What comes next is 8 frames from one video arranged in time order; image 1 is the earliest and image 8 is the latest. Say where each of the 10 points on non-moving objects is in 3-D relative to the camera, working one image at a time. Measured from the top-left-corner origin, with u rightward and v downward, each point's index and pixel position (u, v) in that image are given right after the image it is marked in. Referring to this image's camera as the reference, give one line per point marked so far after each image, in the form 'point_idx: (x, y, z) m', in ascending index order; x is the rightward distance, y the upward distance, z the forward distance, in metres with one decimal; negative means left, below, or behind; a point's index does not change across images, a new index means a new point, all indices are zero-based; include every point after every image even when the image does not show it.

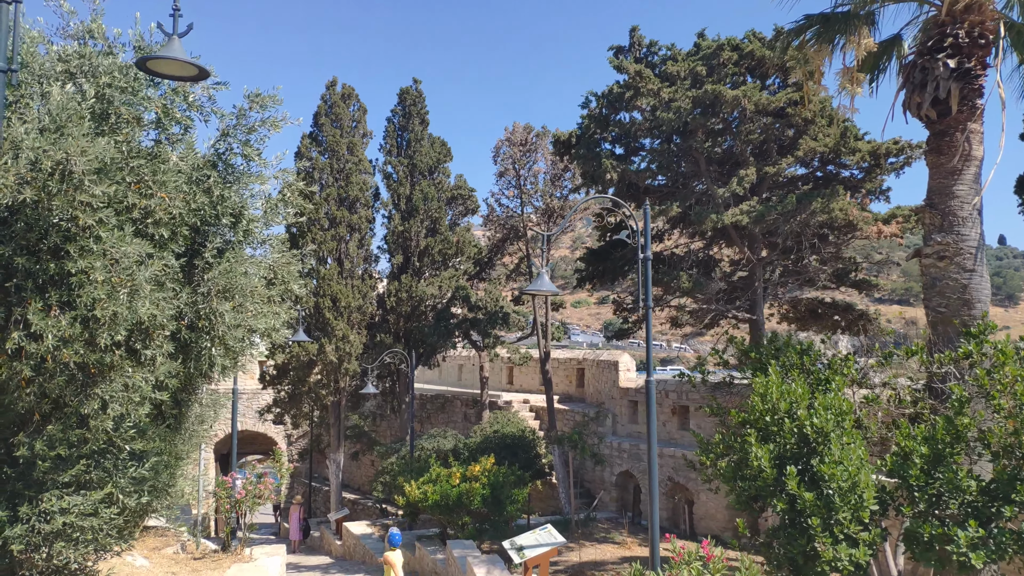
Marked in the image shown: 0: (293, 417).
0: (-4.7, -2.7, +16.2) m
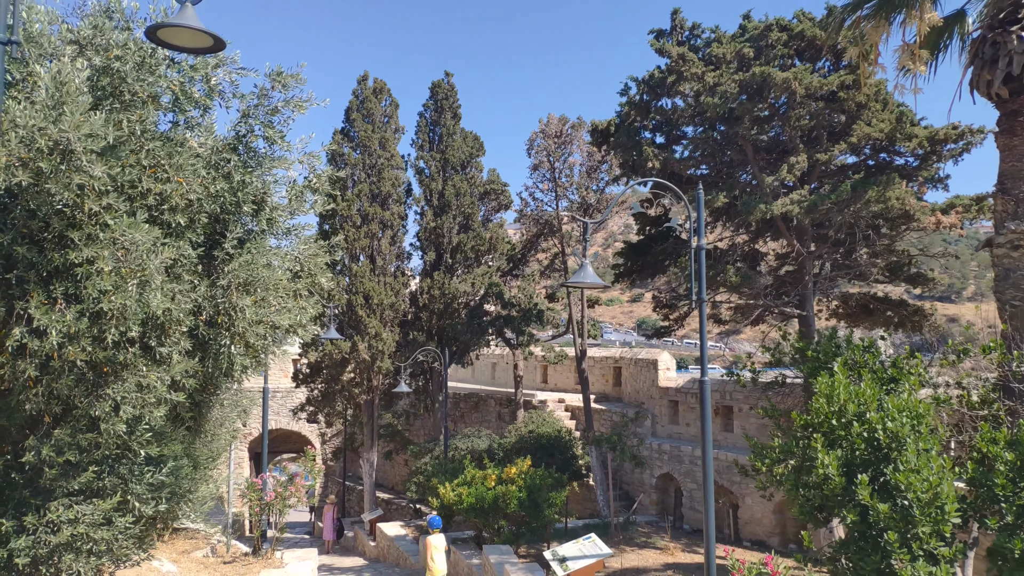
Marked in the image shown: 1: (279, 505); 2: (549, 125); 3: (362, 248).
0: (-3.9, -2.7, +16.0) m
1: (-2.8, -2.7, +9.1) m
2: (+0.7, +2.9, +13.6) m
3: (-3.1, +0.8, +15.6) m
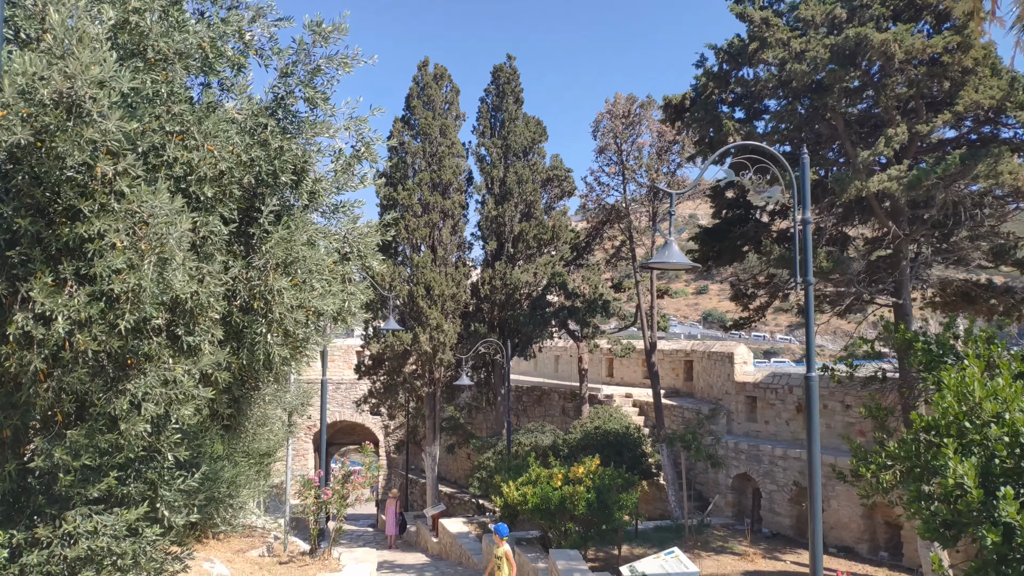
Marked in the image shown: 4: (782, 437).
0: (-2.6, -2.5, +15.7) m
1: (-2.0, -2.5, +8.7) m
2: (+1.8, +3.1, +12.9) m
3: (-1.8, +1.0, +15.3) m
4: (+4.5, -2.5, +12.6) m
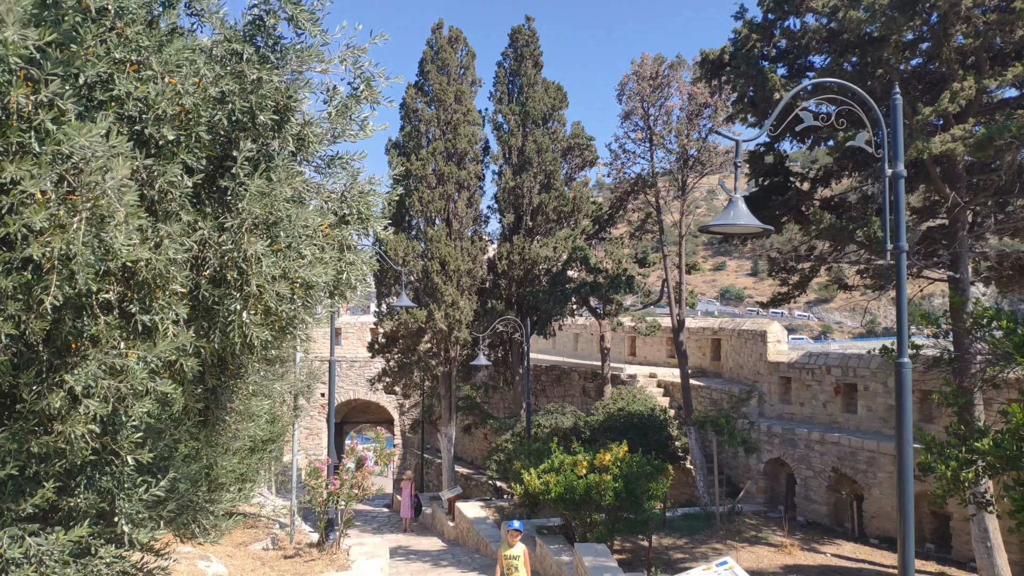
0: (-2.2, -2.0, +15.1) m
1: (-1.8, -2.3, +8.2) m
2: (+2.1, +3.5, +12.1) m
3: (-1.4, +1.5, +14.6) m
4: (+4.8, -2.1, +11.9) m
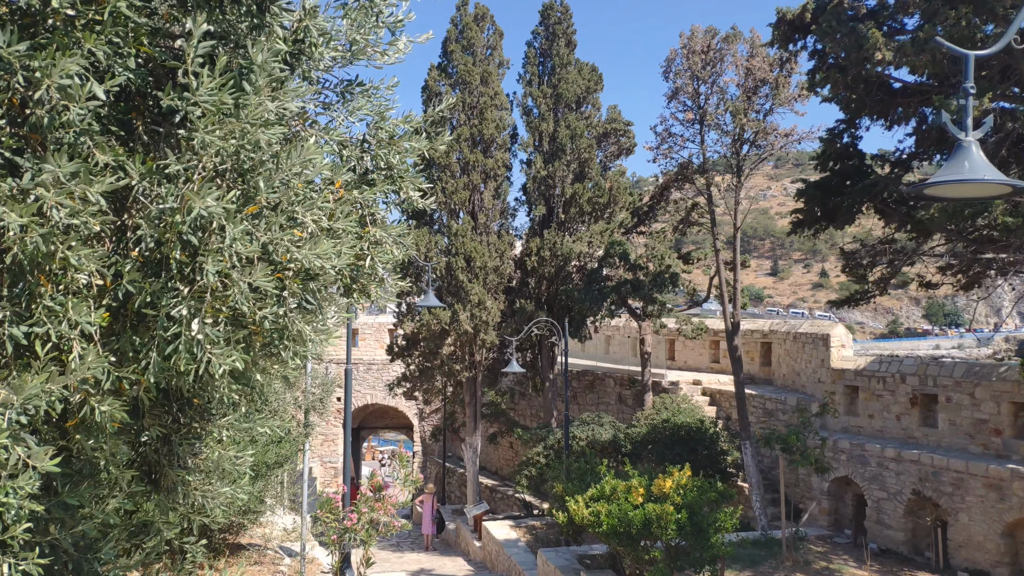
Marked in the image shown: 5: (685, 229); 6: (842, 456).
0: (-1.6, -2.0, +14.0) m
1: (-1.4, -2.2, +7.0) m
2: (+2.6, +3.6, +10.9) m
3: (-0.9, +1.5, +13.4) m
4: (+5.3, -2.1, +10.6) m
5: (+2.8, +1.0, +12.3) m
6: (+4.7, -2.4, +10.7) m
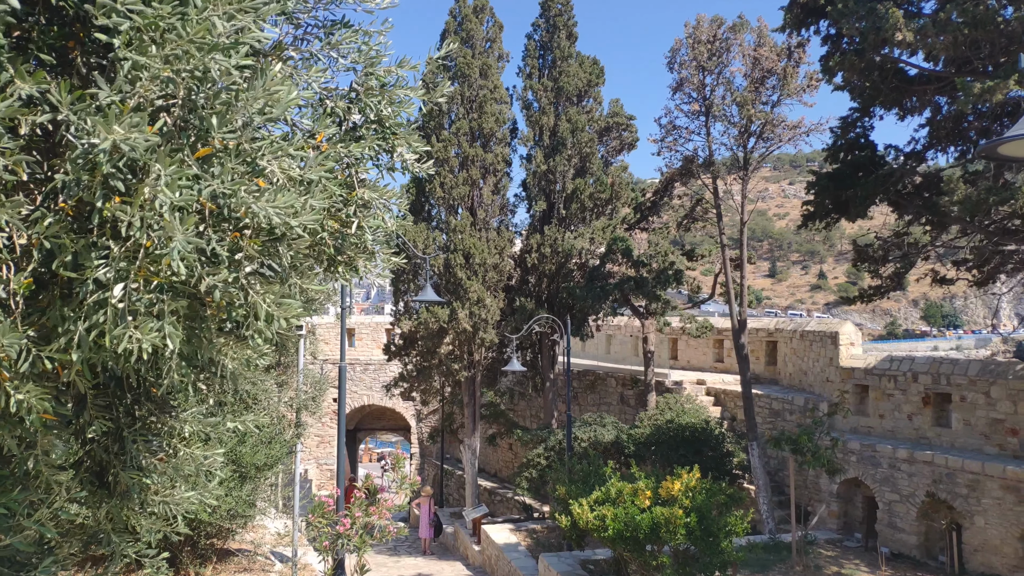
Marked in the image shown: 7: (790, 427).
0: (-1.6, -1.9, +13.6) m
1: (-1.4, -2.2, +6.7) m
2: (+2.6, +3.6, +10.6) m
3: (-0.9, +1.6, +13.1) m
4: (+5.3, -2.0, +10.3) m
5: (+2.8, +1.0, +12.0) m
6: (+4.7, -2.3, +10.4) m
7: (+4.2, -2.1, +11.4) m
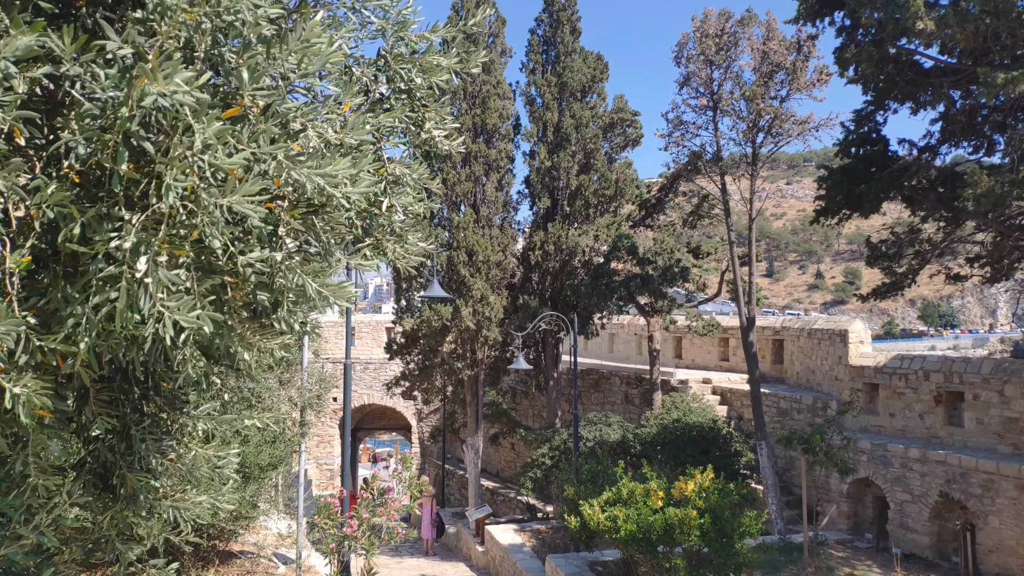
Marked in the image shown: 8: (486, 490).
0: (-1.6, -1.9, +13.5) m
1: (-1.3, -2.1, +6.5) m
2: (+2.7, +3.7, +10.4) m
3: (-0.8, +1.6, +12.9) m
4: (+5.4, -2.0, +10.2) m
5: (+2.9, +1.0, +11.9) m
6: (+4.8, -2.3, +10.3) m
7: (+4.3, -2.1, +11.3) m
8: (-0.5, -4.2, +15.5) m
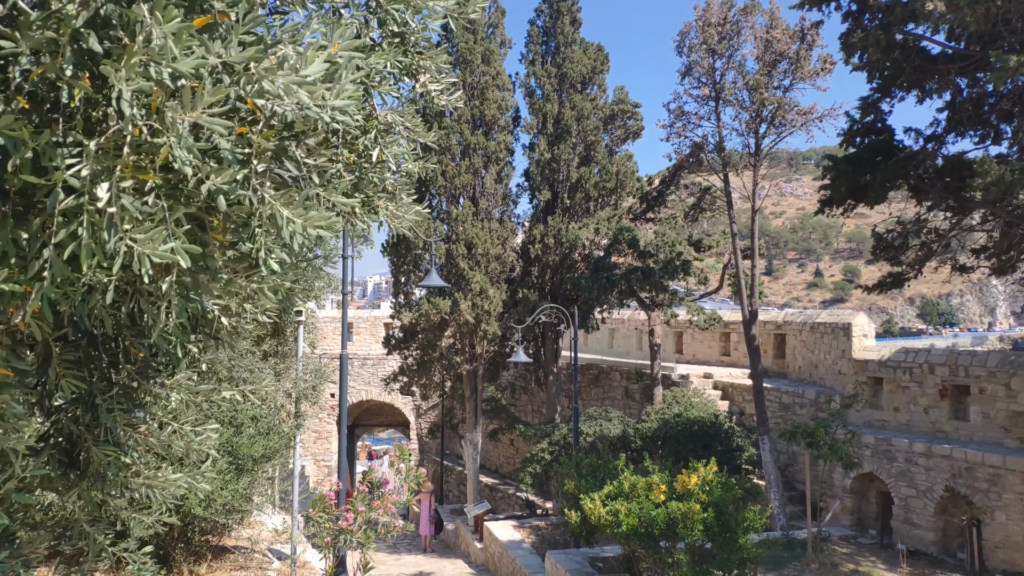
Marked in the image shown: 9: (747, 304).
0: (-1.6, -1.8, +13.3) m
1: (-1.3, -2.0, +6.4) m
2: (+2.7, +3.8, +10.2) m
3: (-0.8, +1.7, +12.8) m
4: (+5.4, -1.9, +10.0) m
5: (+2.9, +1.1, +11.7) m
6: (+4.8, -2.2, +10.1) m
7: (+4.3, -2.0, +11.2) m
8: (-0.5, -4.0, +15.4) m
9: (+3.4, -0.2, +10.9) m
